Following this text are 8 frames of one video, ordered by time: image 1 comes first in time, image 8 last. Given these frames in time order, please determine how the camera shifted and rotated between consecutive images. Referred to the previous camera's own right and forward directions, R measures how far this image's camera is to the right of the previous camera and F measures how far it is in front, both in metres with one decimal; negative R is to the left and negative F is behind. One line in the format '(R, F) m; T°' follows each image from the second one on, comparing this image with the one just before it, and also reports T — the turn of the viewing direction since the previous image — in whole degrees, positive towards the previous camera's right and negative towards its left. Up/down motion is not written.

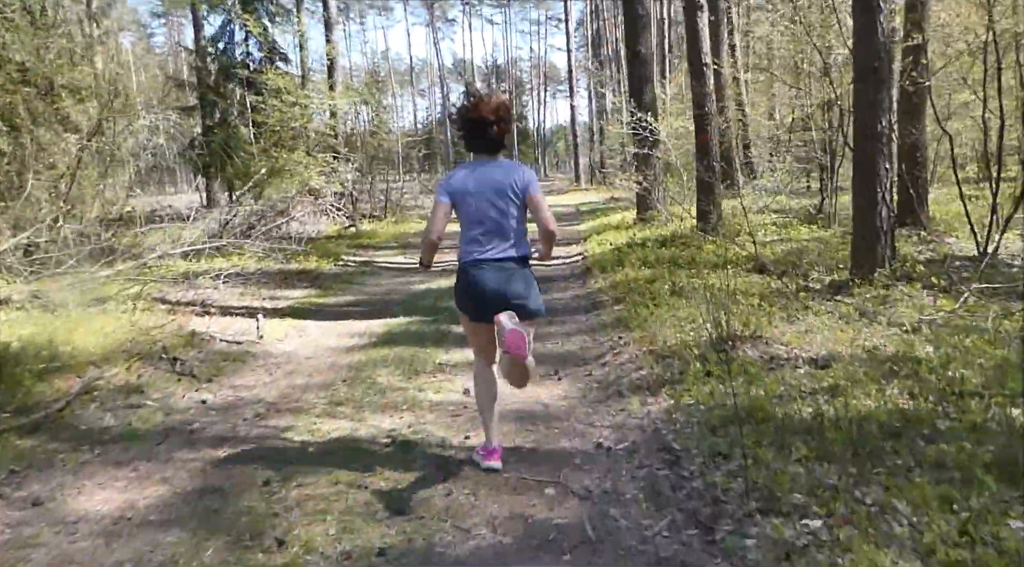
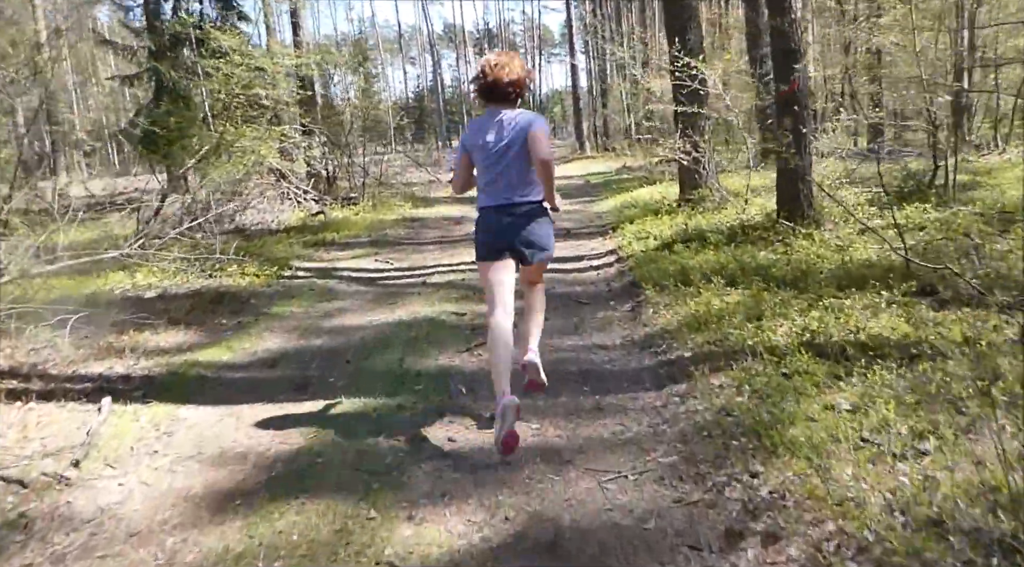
(-0.1, +3.9) m; 0°
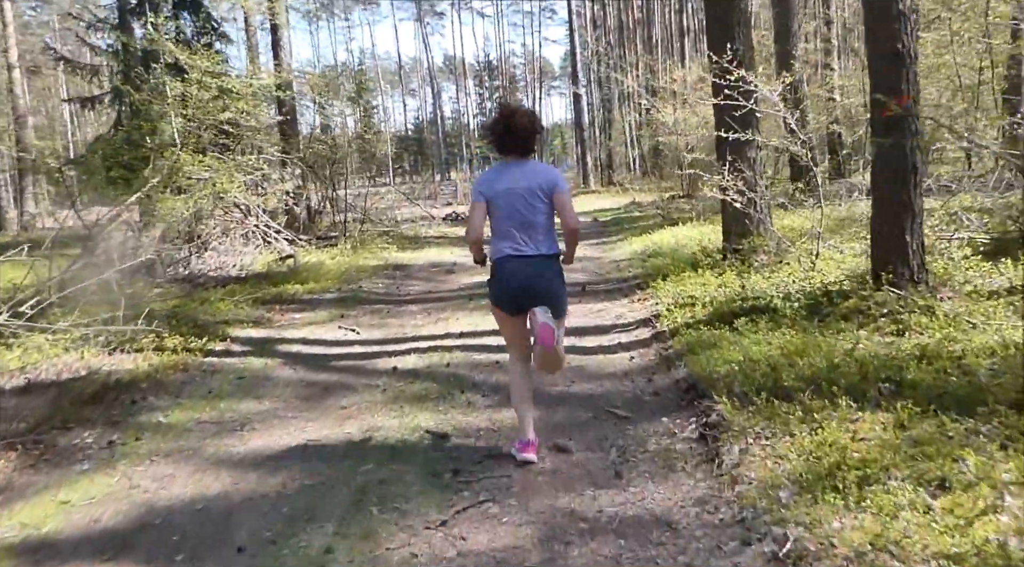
(0.0, +2.6) m; 0°
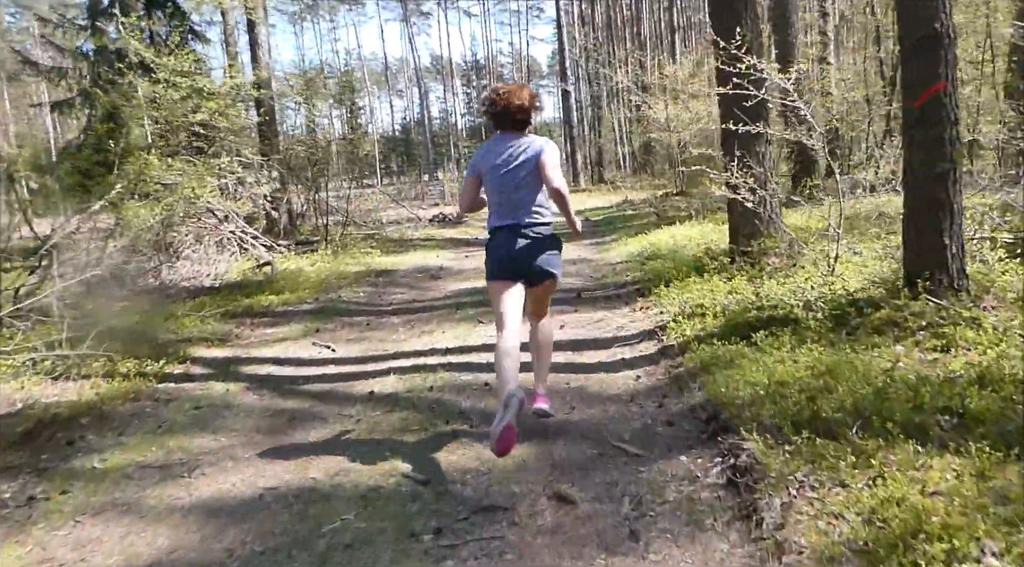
(0.0, +0.8) m; +1°
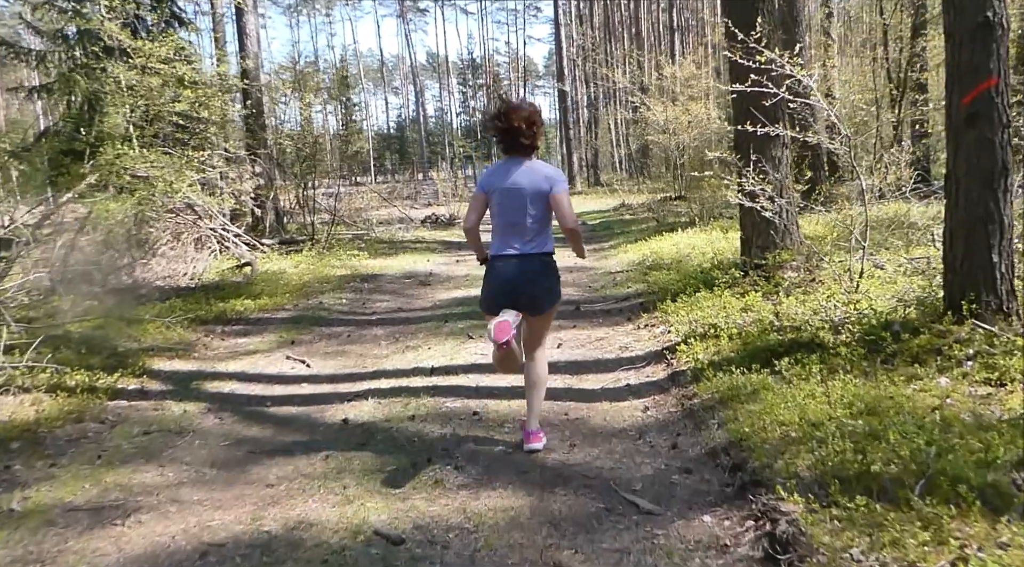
(0.0, +0.7) m; 0°
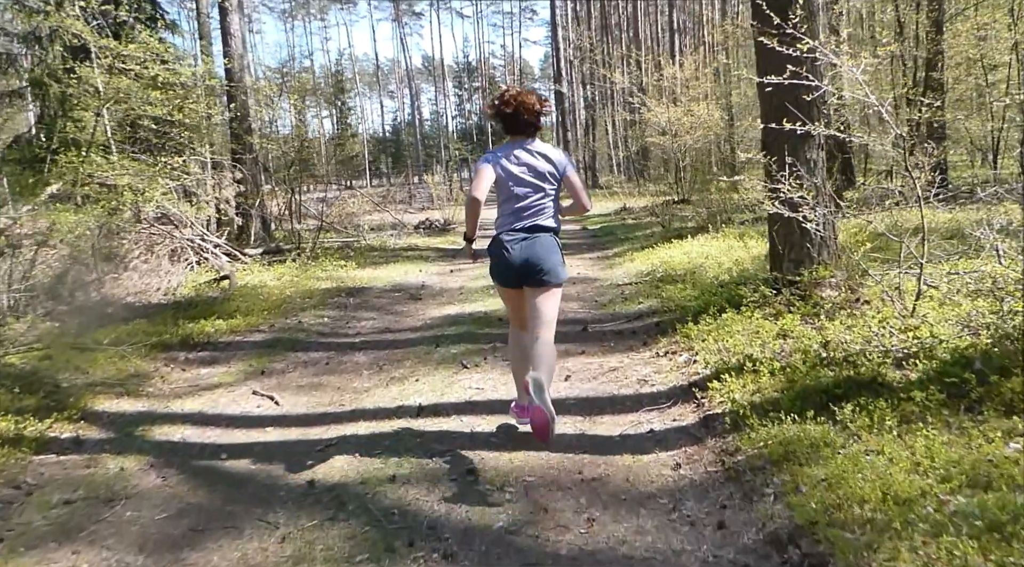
(0.0, +1.0) m; 0°
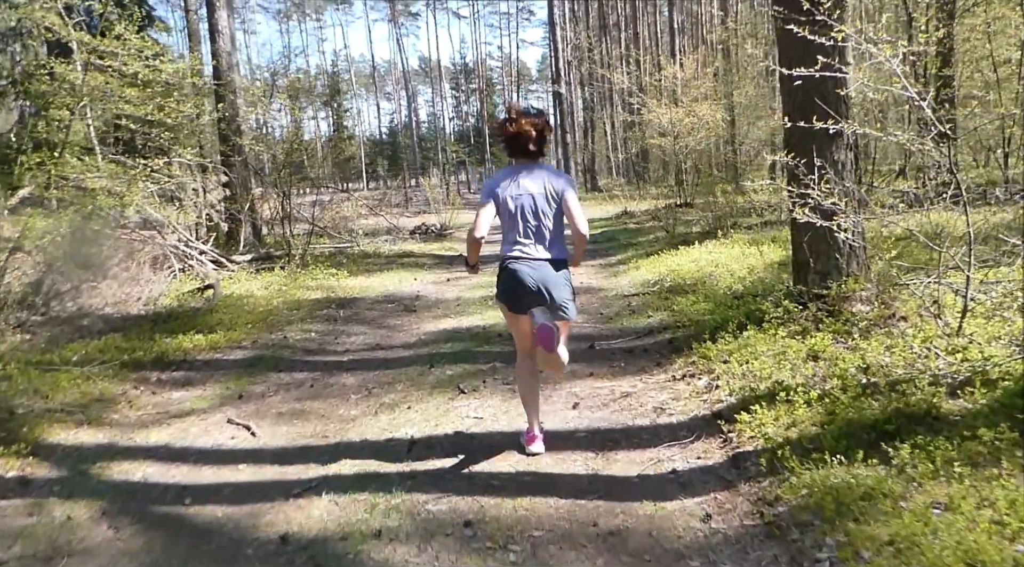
(0.0, +0.6) m; 0°
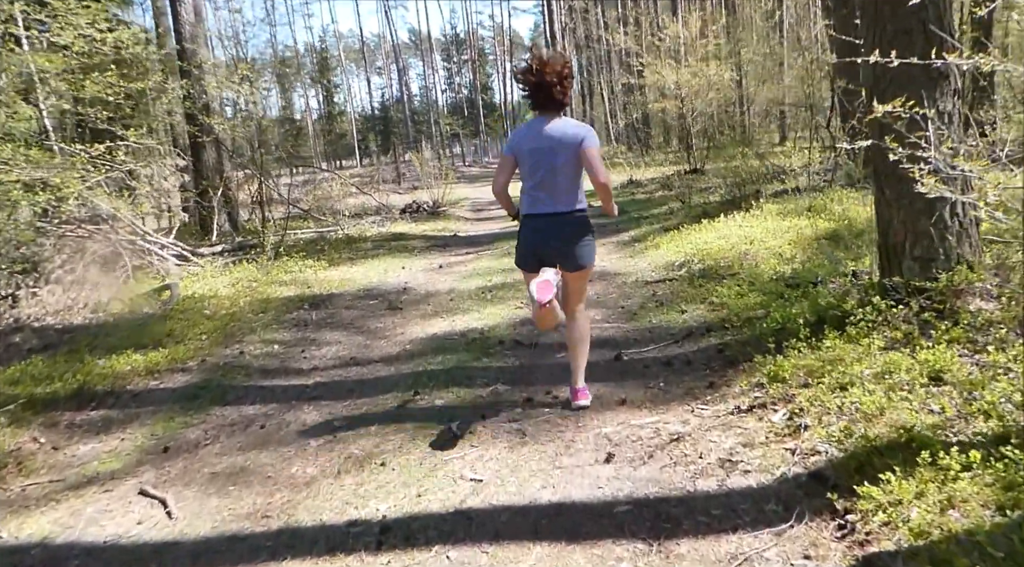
(0.0, +1.6) m; 0°
